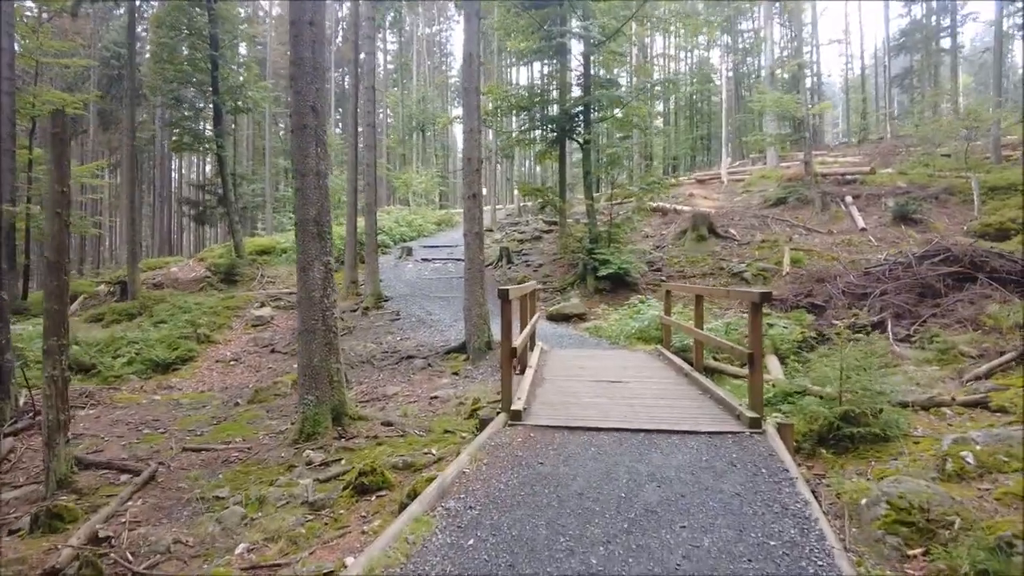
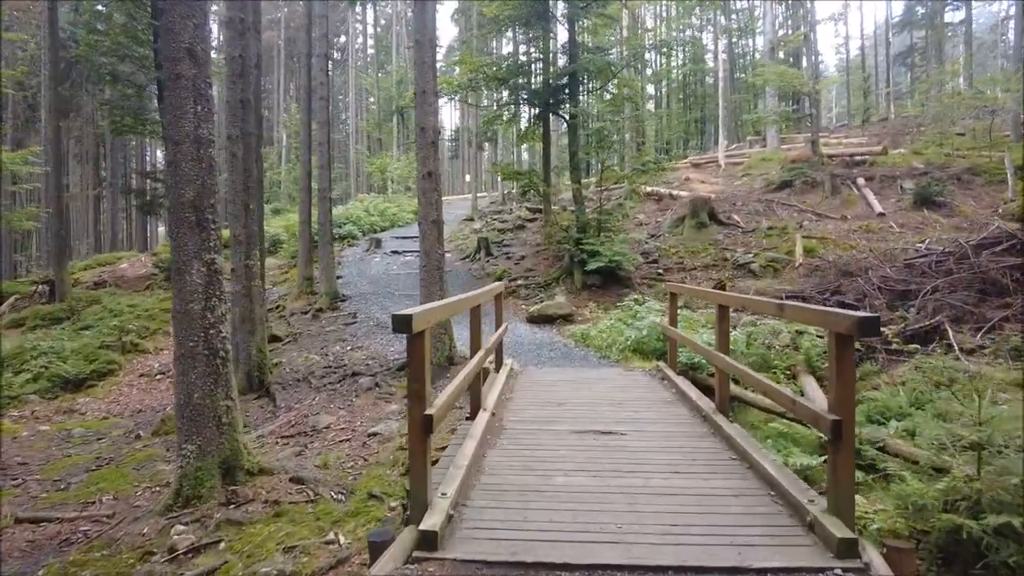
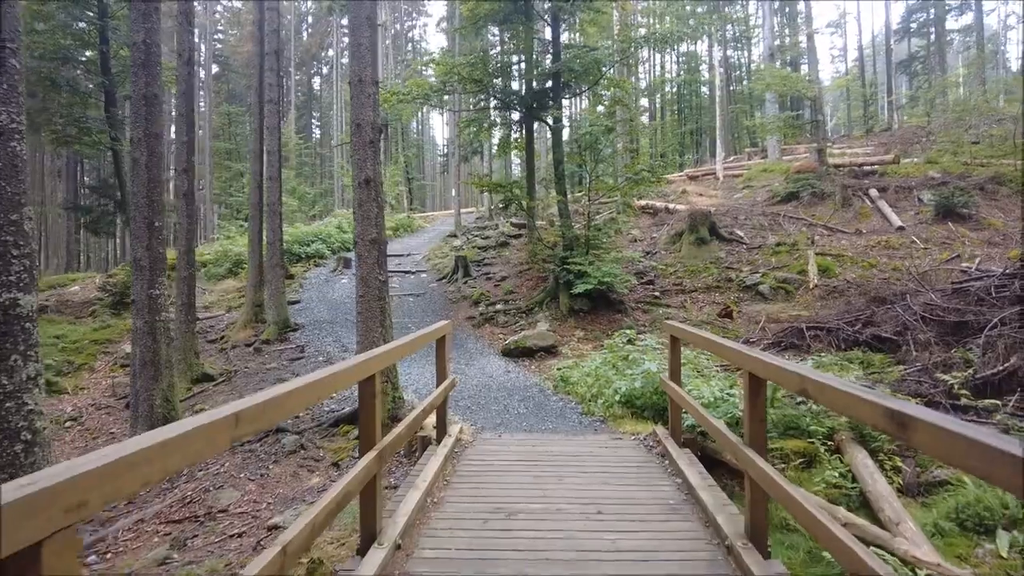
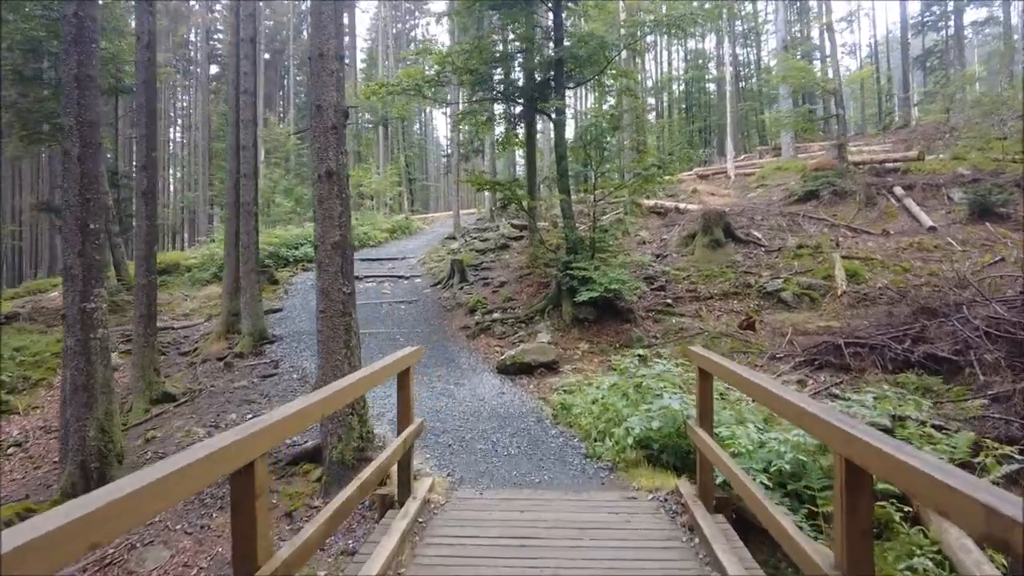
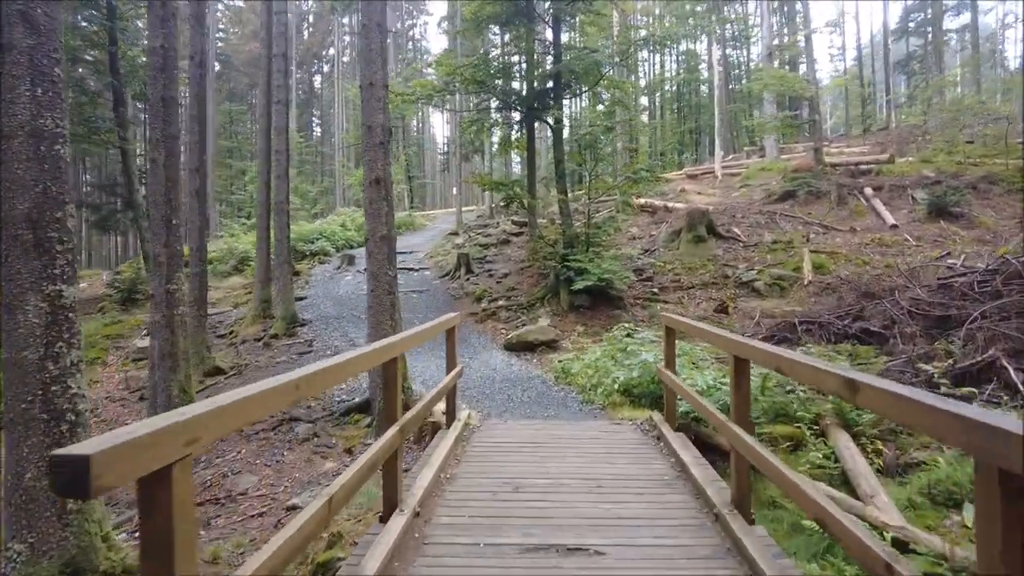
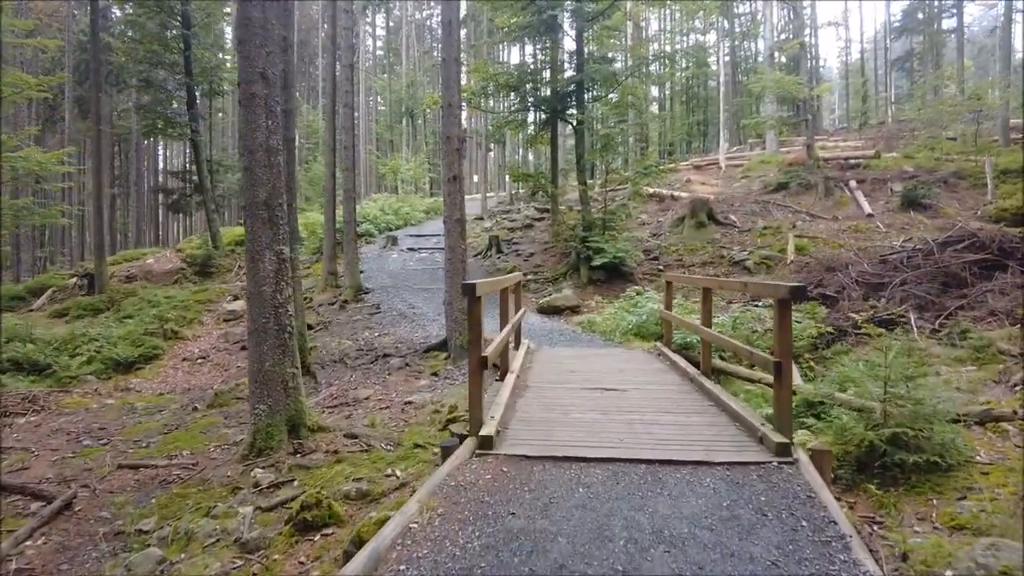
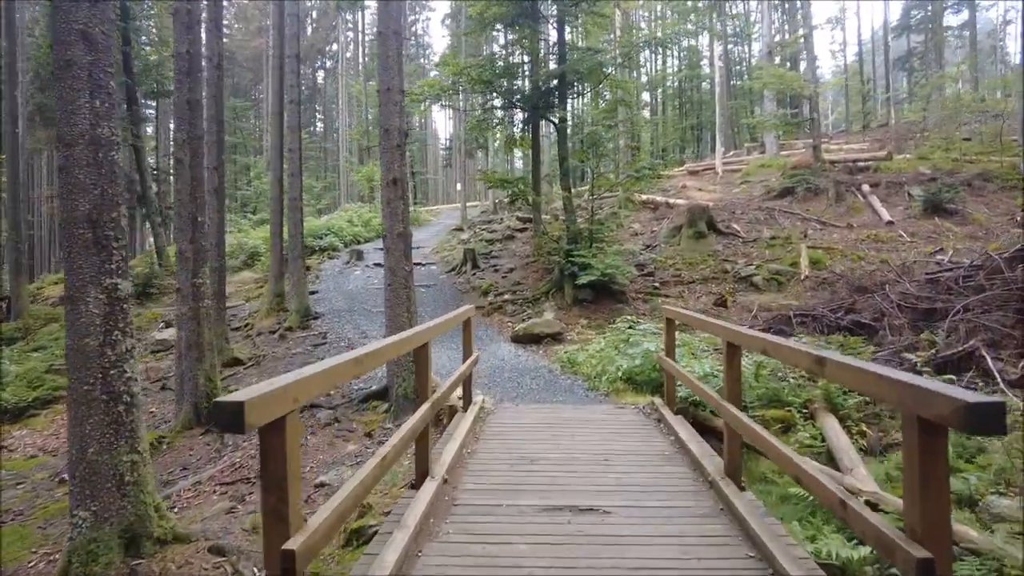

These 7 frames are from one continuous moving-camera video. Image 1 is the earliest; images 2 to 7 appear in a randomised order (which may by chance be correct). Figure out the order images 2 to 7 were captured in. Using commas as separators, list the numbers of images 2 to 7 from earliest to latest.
6, 2, 7, 5, 3, 4
